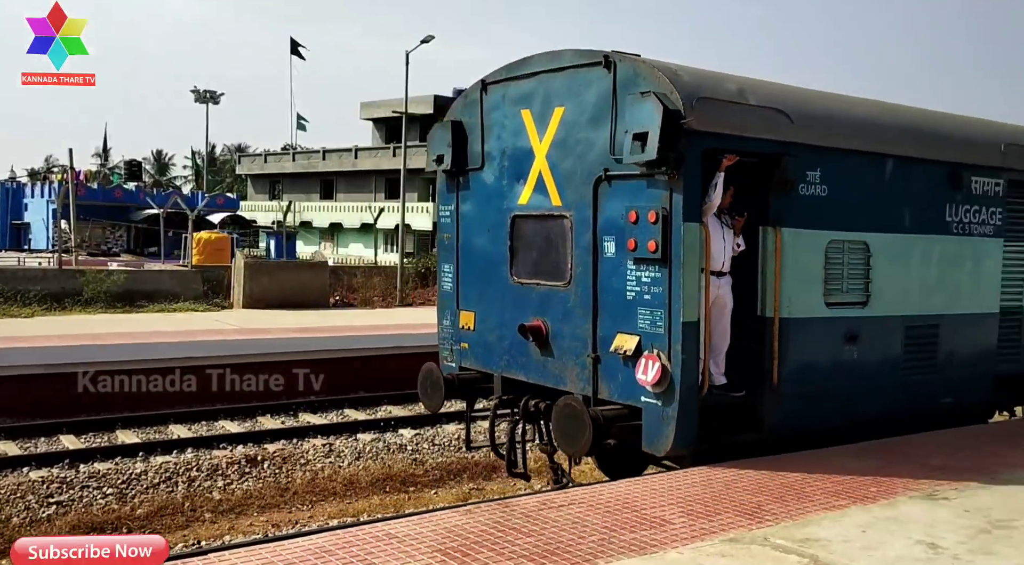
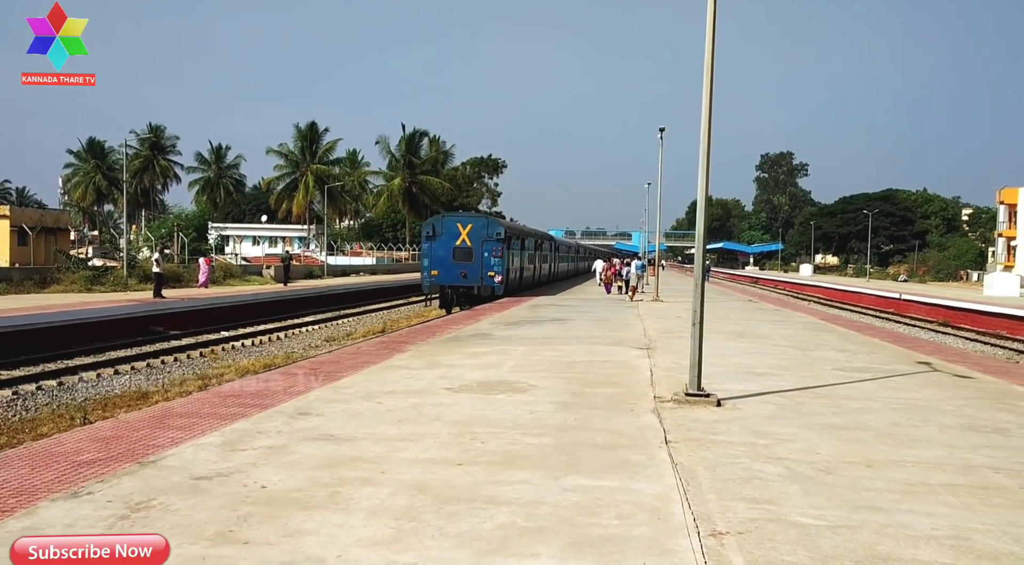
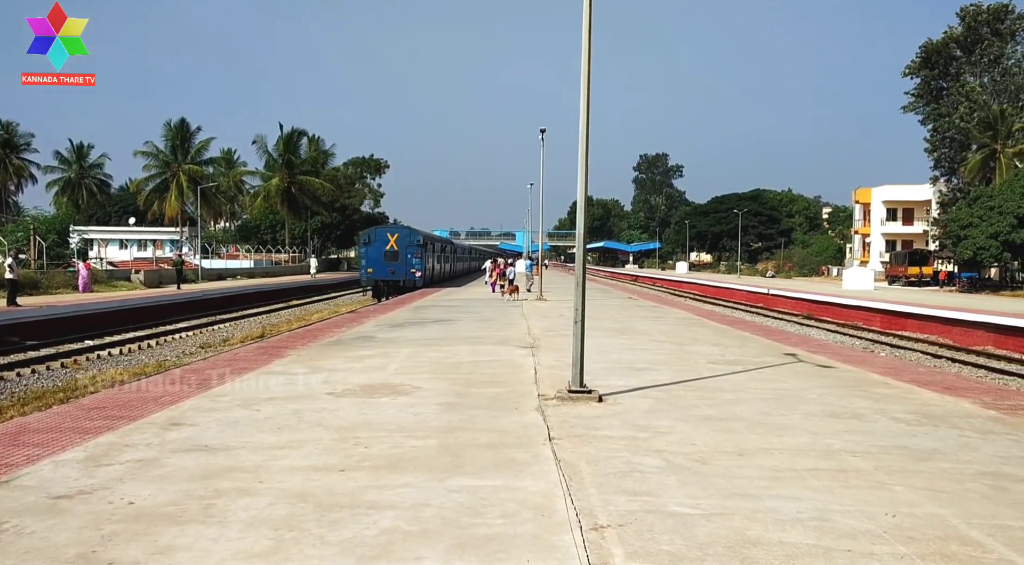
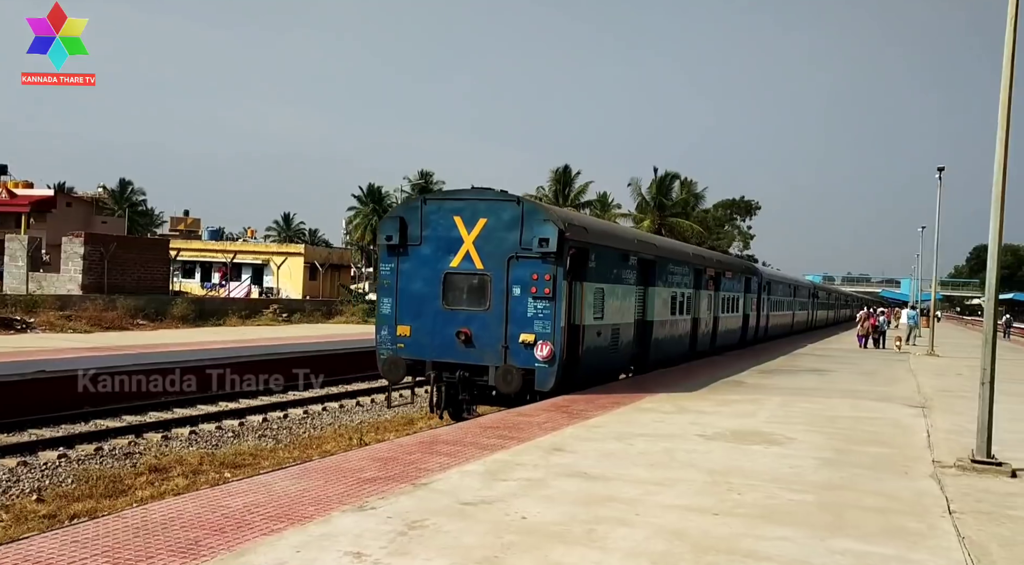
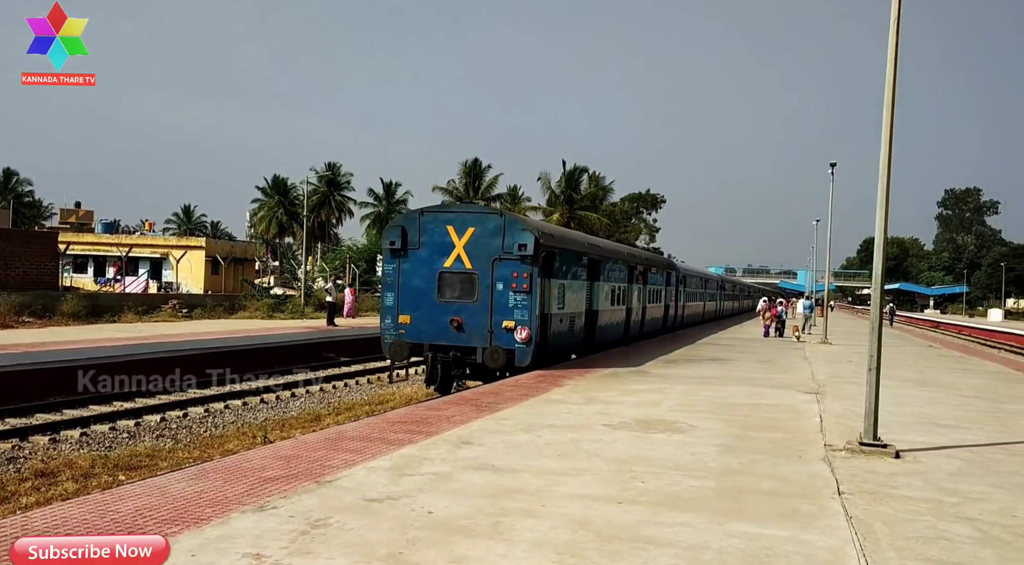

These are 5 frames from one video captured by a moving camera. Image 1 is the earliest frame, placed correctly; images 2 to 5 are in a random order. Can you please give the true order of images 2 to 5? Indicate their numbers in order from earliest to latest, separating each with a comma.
4, 5, 2, 3
